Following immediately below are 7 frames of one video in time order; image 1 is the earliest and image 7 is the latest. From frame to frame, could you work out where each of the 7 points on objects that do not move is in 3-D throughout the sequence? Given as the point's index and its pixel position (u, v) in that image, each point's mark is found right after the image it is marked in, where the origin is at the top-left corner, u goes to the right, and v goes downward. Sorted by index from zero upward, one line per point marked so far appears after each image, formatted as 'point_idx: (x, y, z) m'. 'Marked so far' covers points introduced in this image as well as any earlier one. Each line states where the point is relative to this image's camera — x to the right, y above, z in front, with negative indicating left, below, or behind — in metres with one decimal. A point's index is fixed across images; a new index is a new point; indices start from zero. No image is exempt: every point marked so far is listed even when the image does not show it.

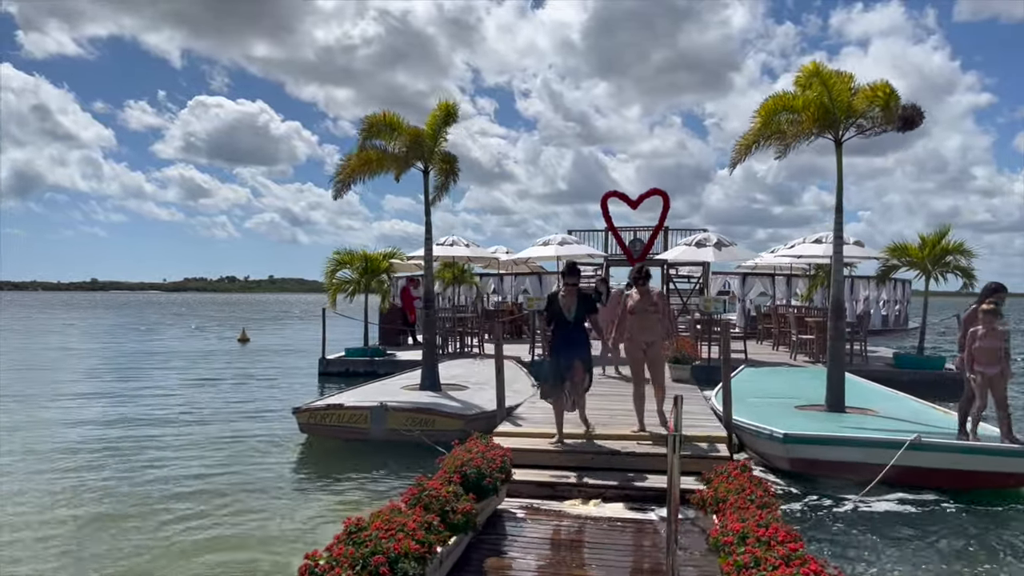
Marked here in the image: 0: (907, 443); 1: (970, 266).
0: (+4.2, -1.7, +8.4) m
1: (+10.1, +0.5, +17.4) m
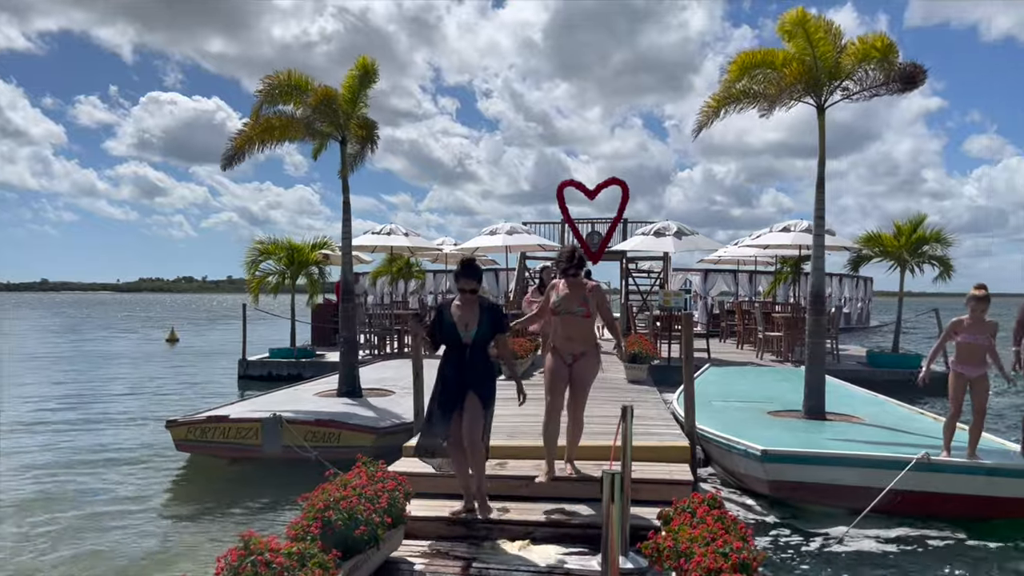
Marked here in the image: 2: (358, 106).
0: (+3.4, -1.5, +6.8) m
1: (+8.9, +0.6, +16.0) m
2: (-2.4, +2.7, +11.6) m
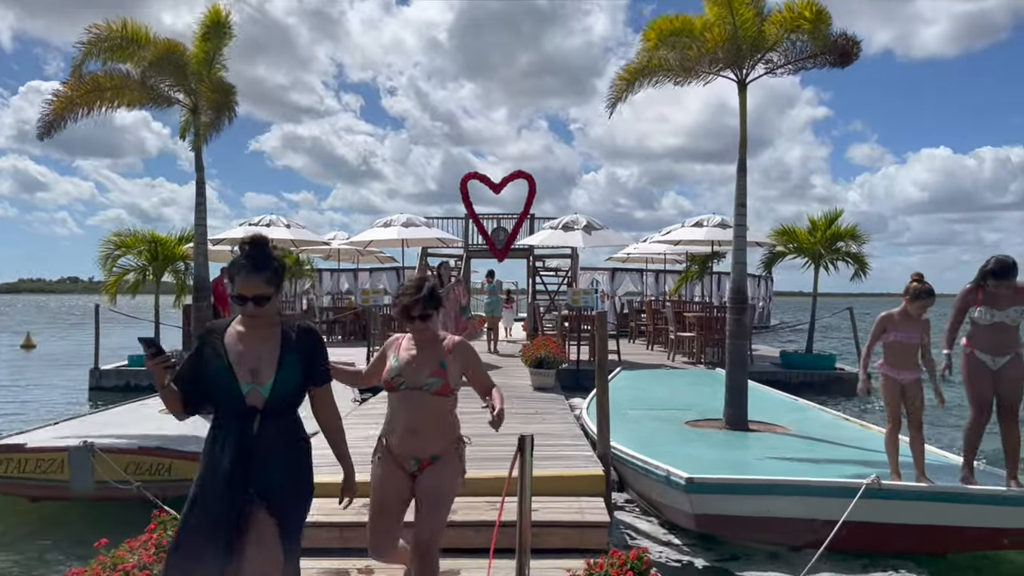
0: (+2.6, -1.4, +5.7) m
1: (+6.9, +0.7, +15.5) m
2: (-3.8, +2.7, +9.8) m
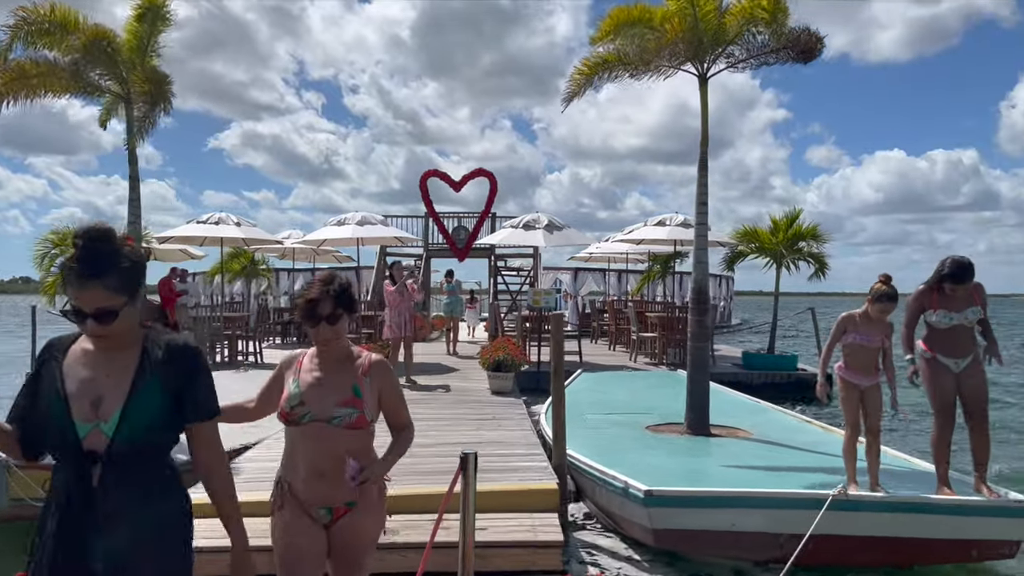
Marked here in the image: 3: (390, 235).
0: (+2.2, -1.5, +5.4) m
1: (+6.1, +0.7, +15.4) m
2: (-4.3, +2.7, +9.2) m
3: (-2.7, +1.1, +17.2) m
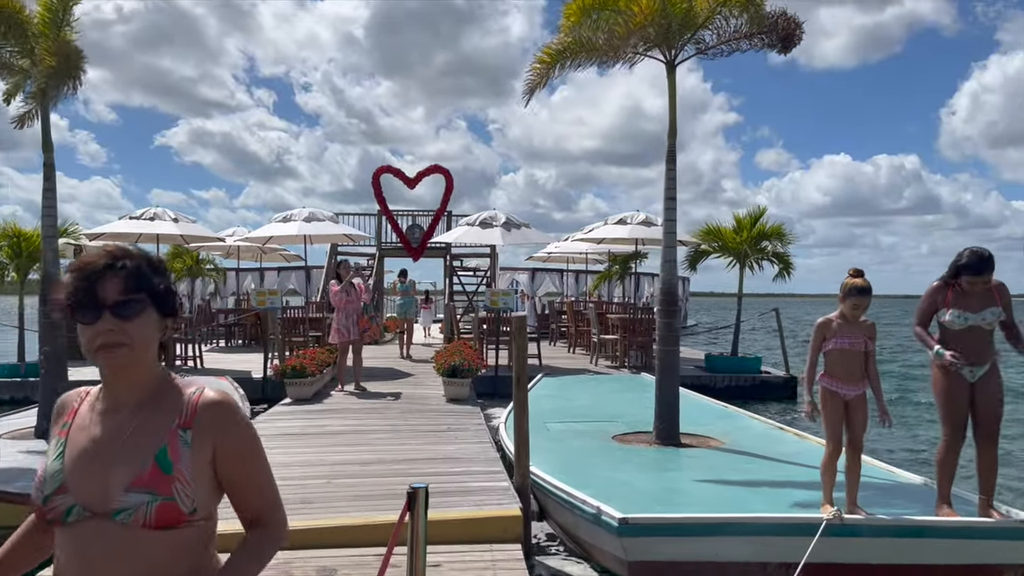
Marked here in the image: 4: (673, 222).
0: (+2.0, -1.5, +4.9) m
1: (+5.2, +0.7, +15.0) m
2: (-4.8, +2.7, +8.3) m
3: (-3.6, +1.1, +16.3) m
4: (+1.8, +0.7, +8.8) m
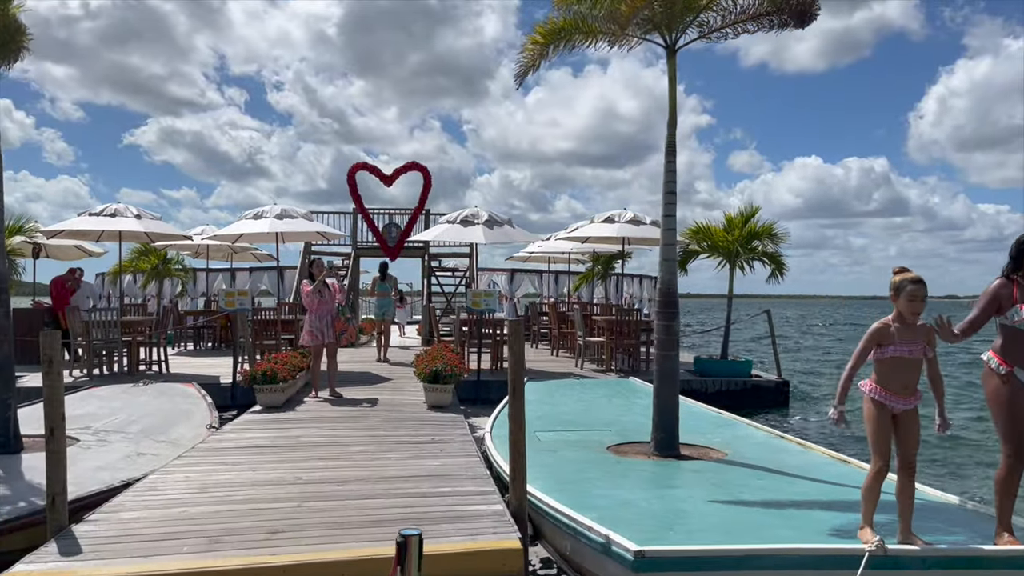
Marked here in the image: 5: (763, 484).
0: (+2.0, -1.5, +4.3) m
1: (+4.9, +0.7, +14.6) m
2: (-4.9, +2.7, +7.5) m
3: (-3.9, +1.1, +15.6) m
4: (+1.7, +0.7, +8.3) m
5: (+2.1, -1.7, +6.6) m
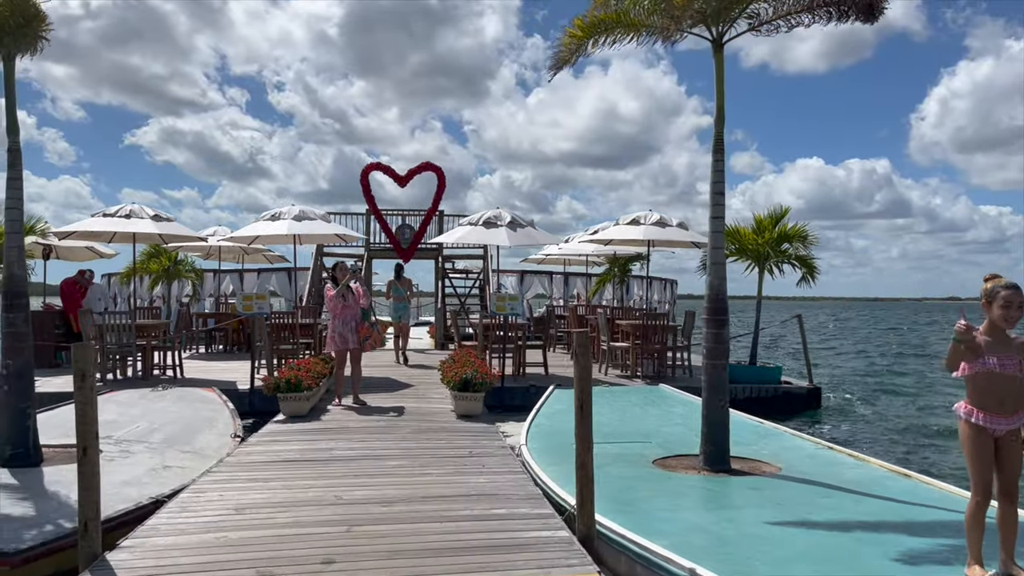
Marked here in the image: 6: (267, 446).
0: (+2.4, -1.5, +3.9) m
1: (+5.3, +0.6, +14.2) m
2: (-4.4, +2.7, +7.1) m
3: (-3.5, +1.1, +15.2) m
4: (+2.1, +0.7, +7.9) m
5: (+2.5, -1.7, +6.3) m
6: (-2.6, -1.6, +8.2) m
